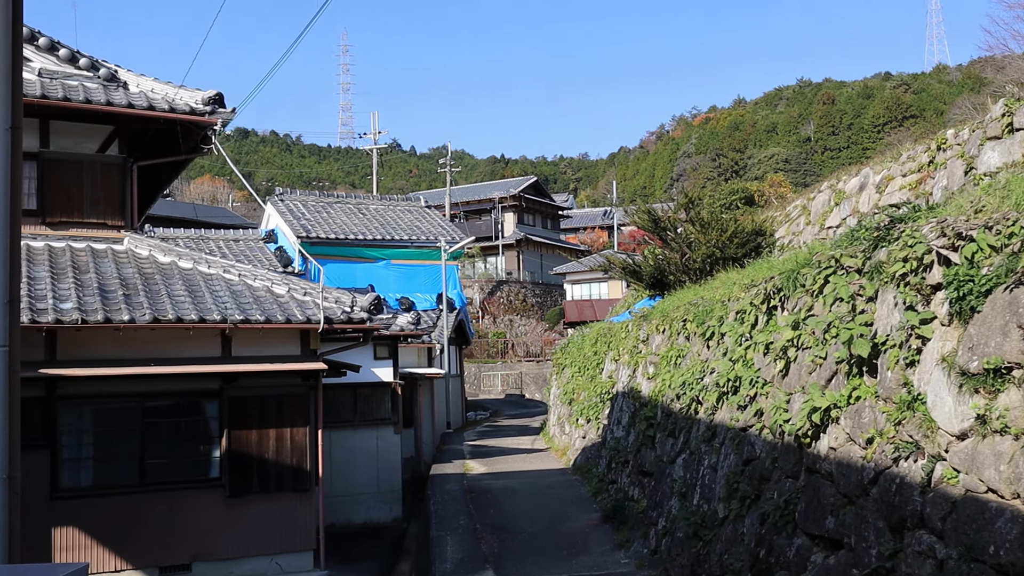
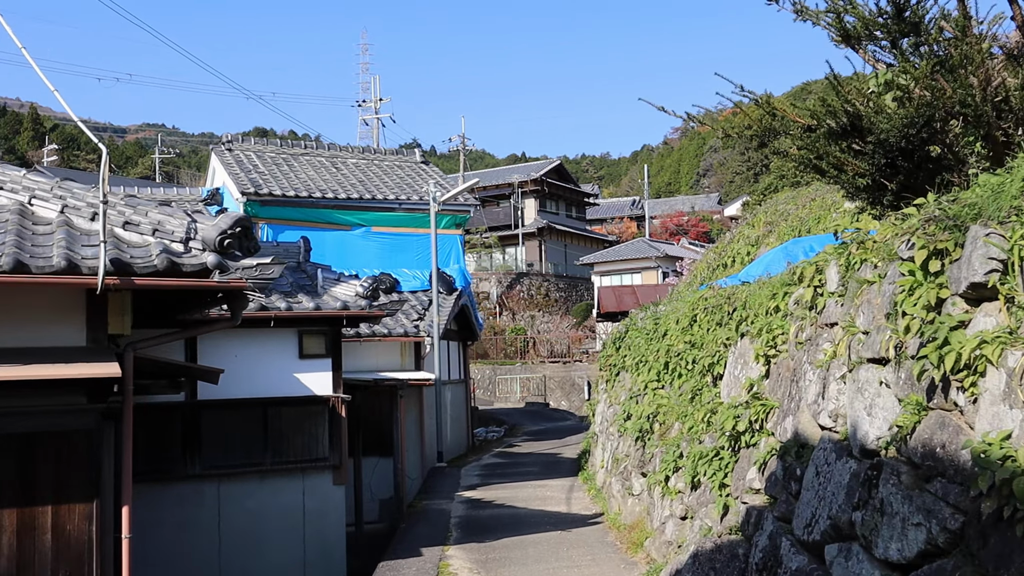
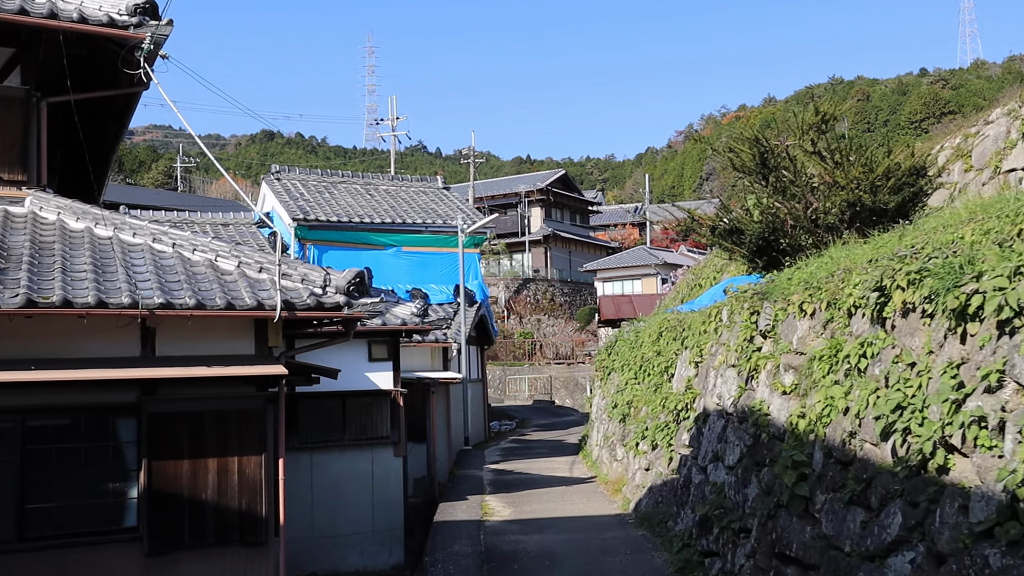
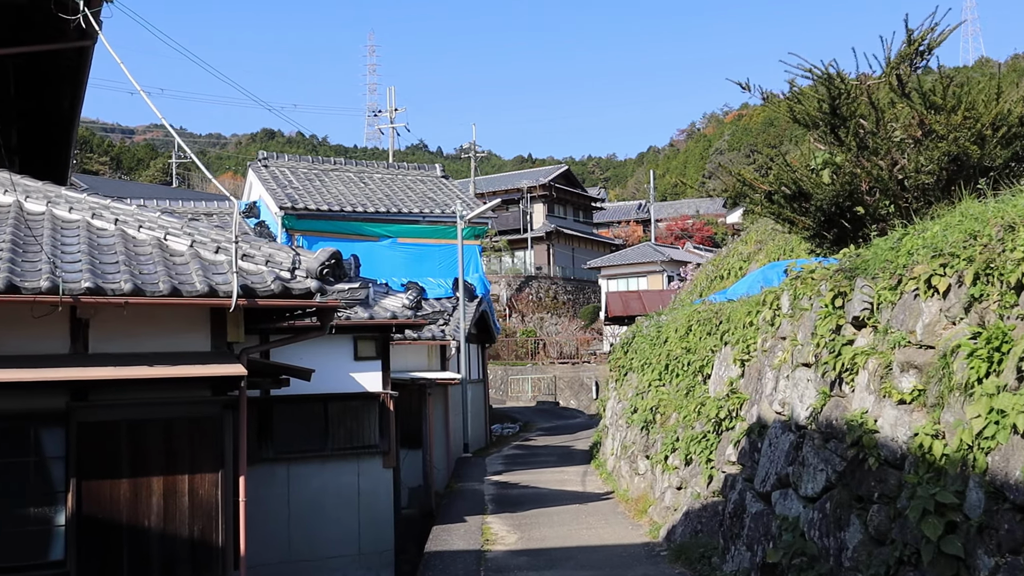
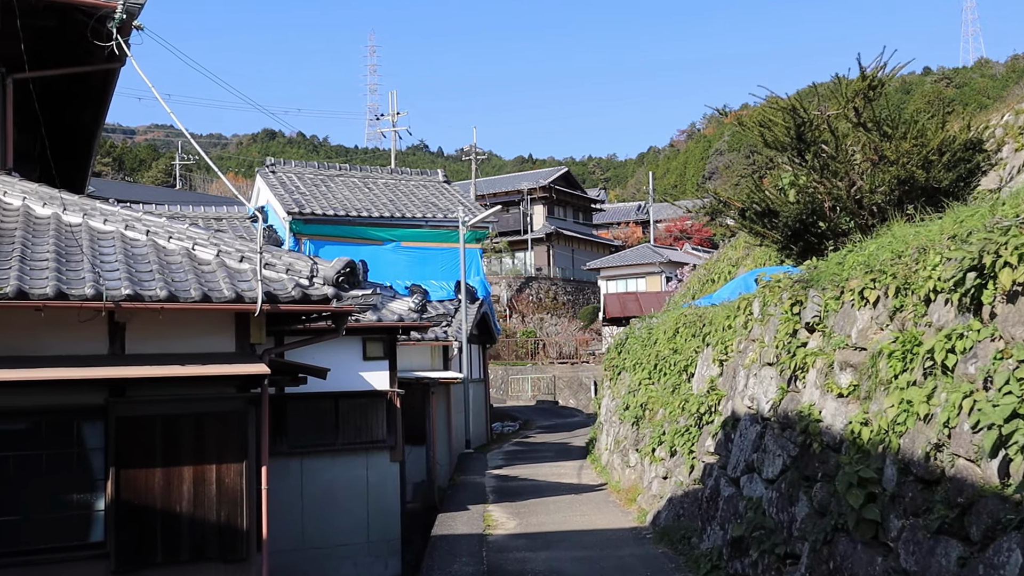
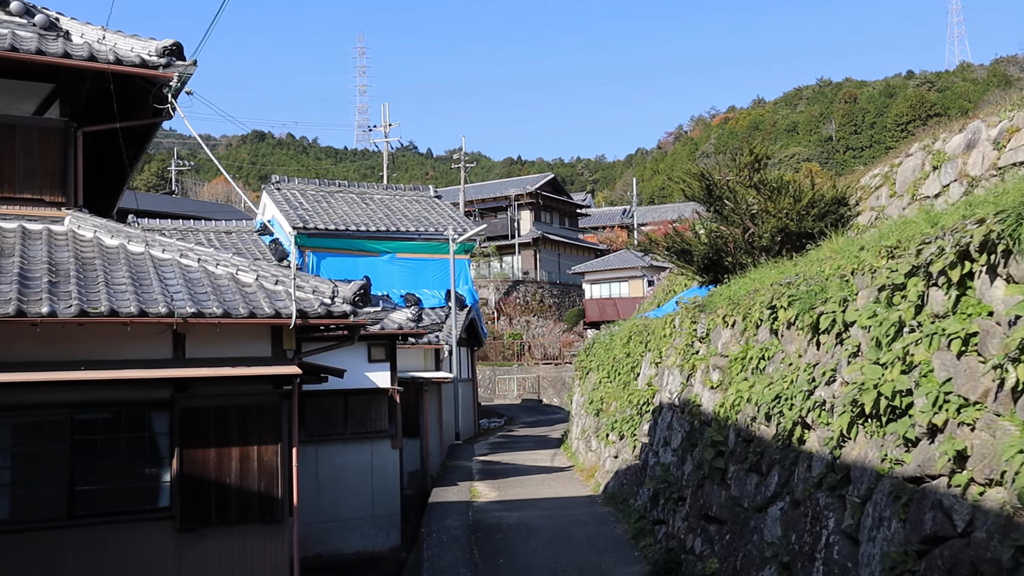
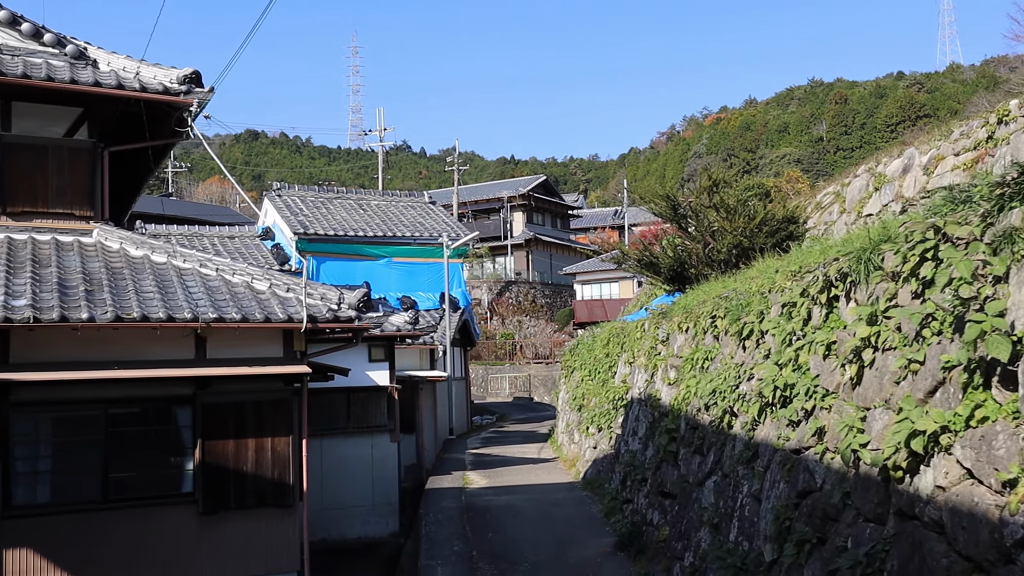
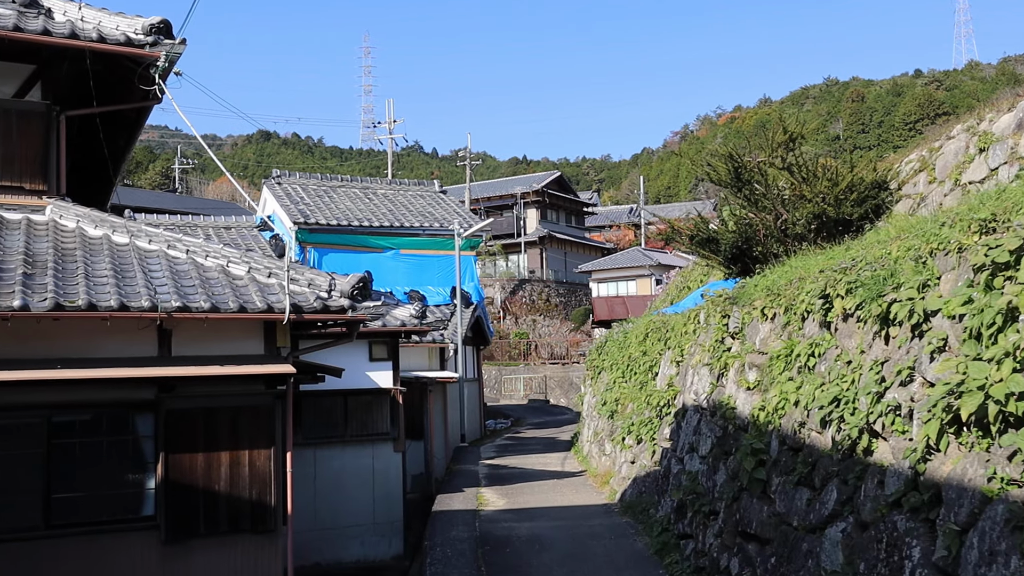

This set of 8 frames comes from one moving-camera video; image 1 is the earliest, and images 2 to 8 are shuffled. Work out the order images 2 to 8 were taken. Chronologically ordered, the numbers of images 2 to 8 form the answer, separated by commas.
7, 6, 8, 3, 5, 4, 2
